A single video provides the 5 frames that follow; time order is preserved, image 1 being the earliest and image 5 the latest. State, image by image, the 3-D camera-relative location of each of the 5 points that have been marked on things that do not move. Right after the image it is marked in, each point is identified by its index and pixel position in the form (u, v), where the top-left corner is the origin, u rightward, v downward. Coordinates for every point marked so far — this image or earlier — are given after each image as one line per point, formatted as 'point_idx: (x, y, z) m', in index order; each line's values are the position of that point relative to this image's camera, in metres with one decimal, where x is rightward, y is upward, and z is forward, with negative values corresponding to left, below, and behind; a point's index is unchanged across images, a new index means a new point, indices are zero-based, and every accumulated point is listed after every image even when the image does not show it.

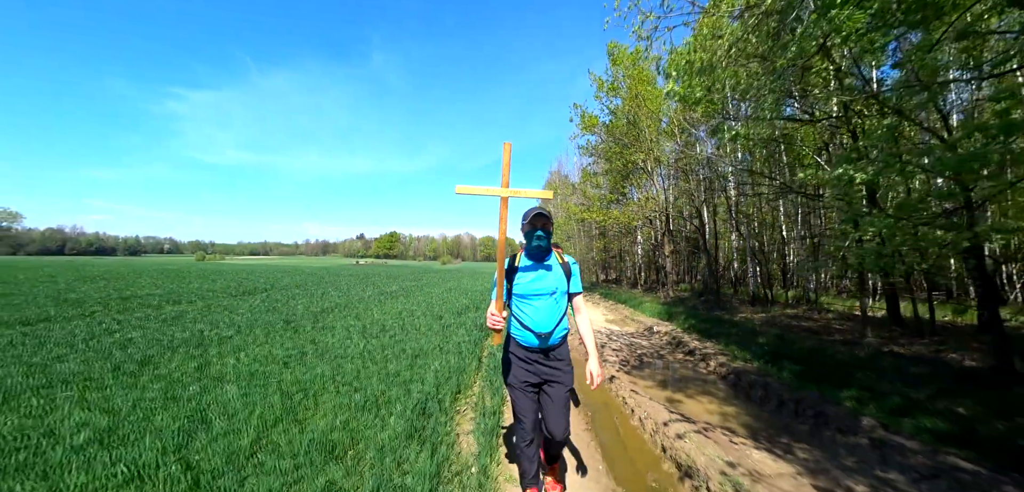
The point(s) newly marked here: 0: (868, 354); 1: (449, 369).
0: (+8.7, -2.7, +8.7) m
1: (-1.1, -2.1, +6.2) m
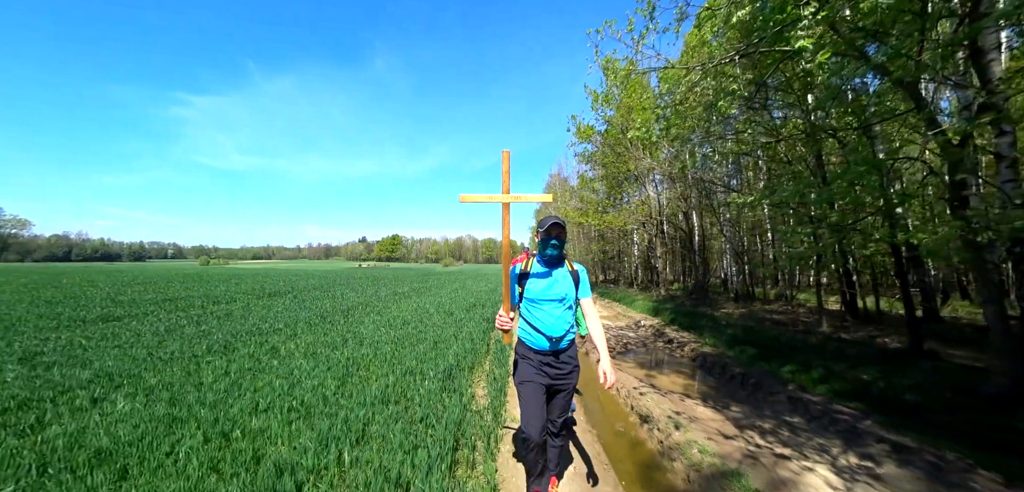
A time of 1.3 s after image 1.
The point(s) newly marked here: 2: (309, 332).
0: (+8.8, -2.7, +10.2) m
1: (-1.0, -2.3, +7.8) m
2: (-5.1, -2.1, +8.8) m
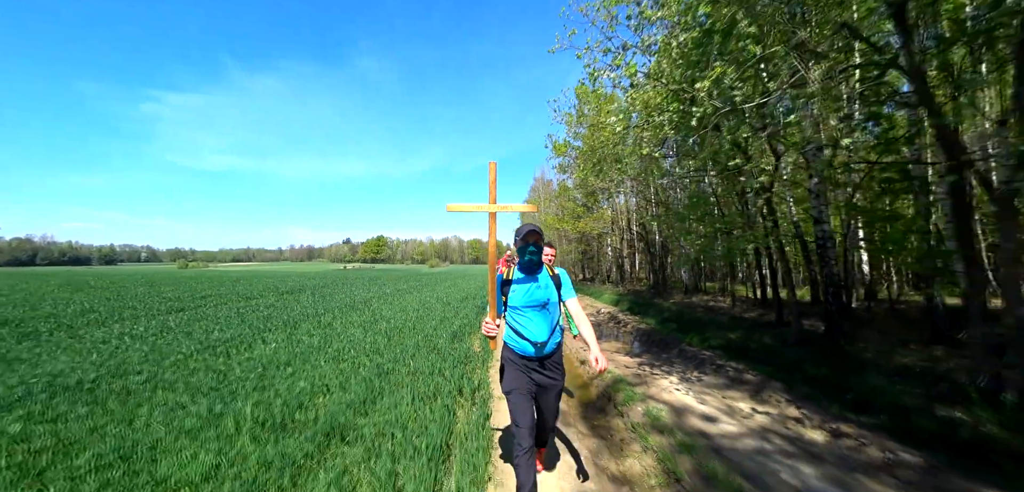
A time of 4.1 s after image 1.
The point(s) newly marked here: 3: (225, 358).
0: (+8.2, -2.8, +13.7) m
1: (-1.5, -2.4, +10.9) m
2: (-5.6, -2.3, +11.8) m
3: (-5.3, -2.1, +6.6) m
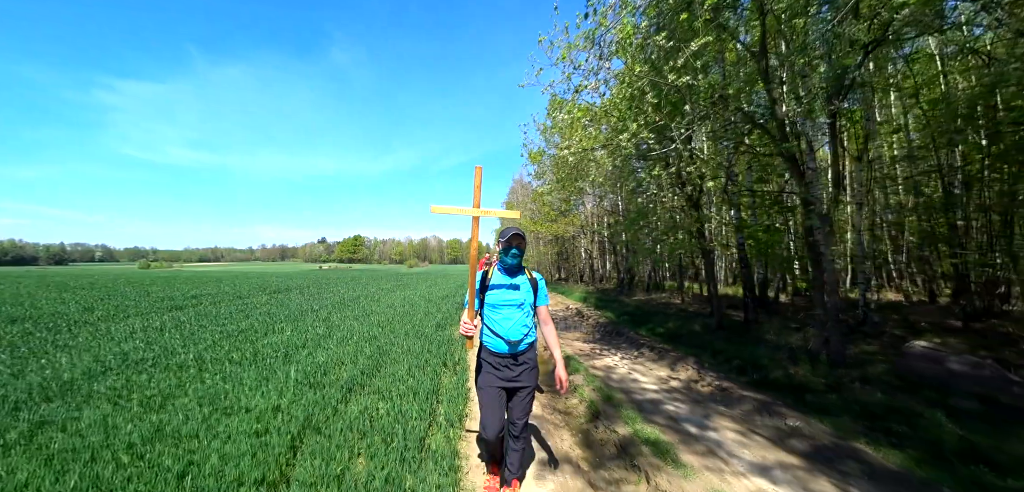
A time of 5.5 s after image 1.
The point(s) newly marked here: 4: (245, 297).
0: (+7.2, -2.9, +15.9) m
1: (-2.3, -2.6, +12.5) m
2: (-6.5, -2.4, +13.1) m
3: (-5.9, -2.2, +8.0) m
4: (-13.3, -2.5, +17.6) m
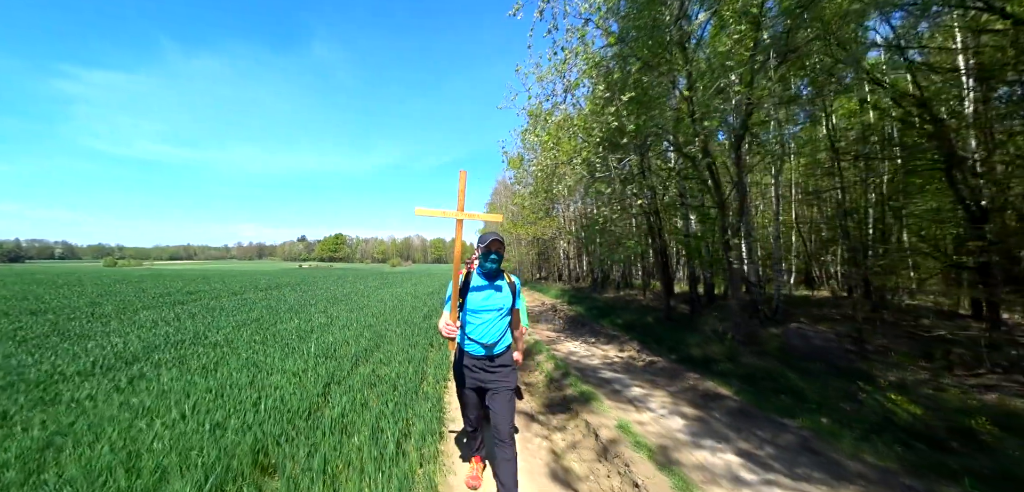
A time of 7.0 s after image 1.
0: (+6.2, -3.0, +17.9) m
1: (-3.2, -2.6, +14.1) m
2: (-7.4, -2.4, +14.5) m
3: (-6.6, -2.2, +9.4) m
4: (-14.4, -2.5, +18.7) m
